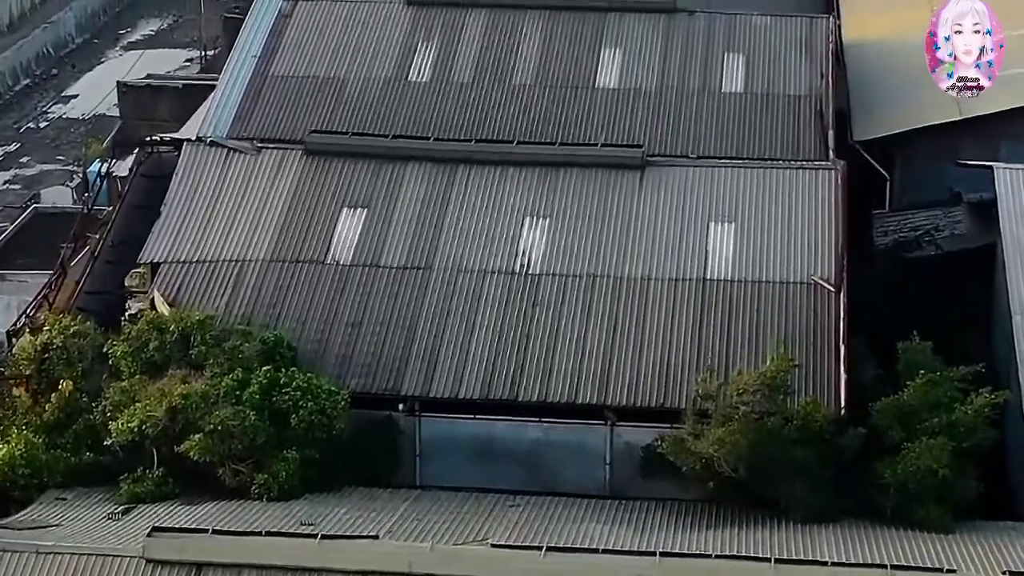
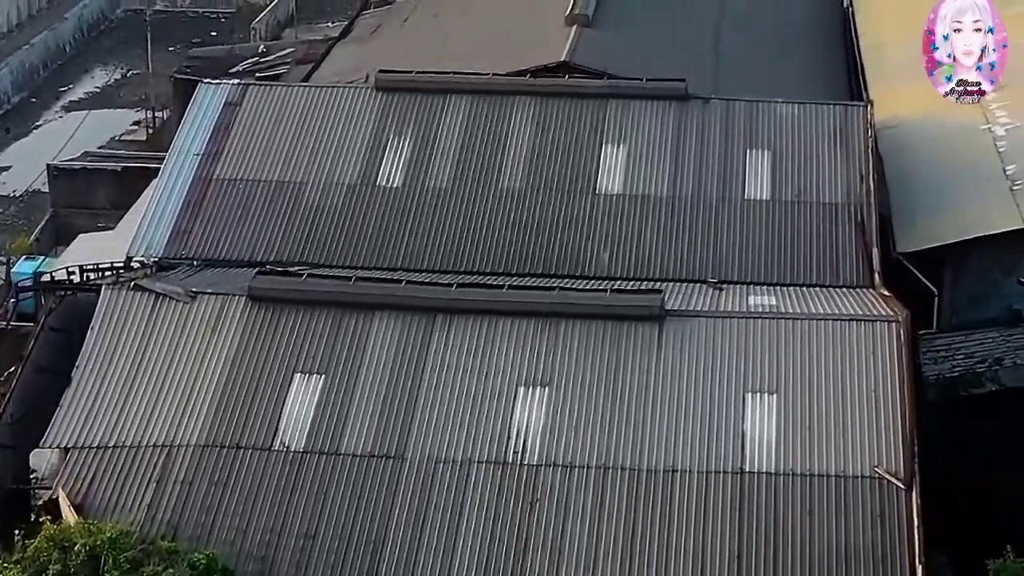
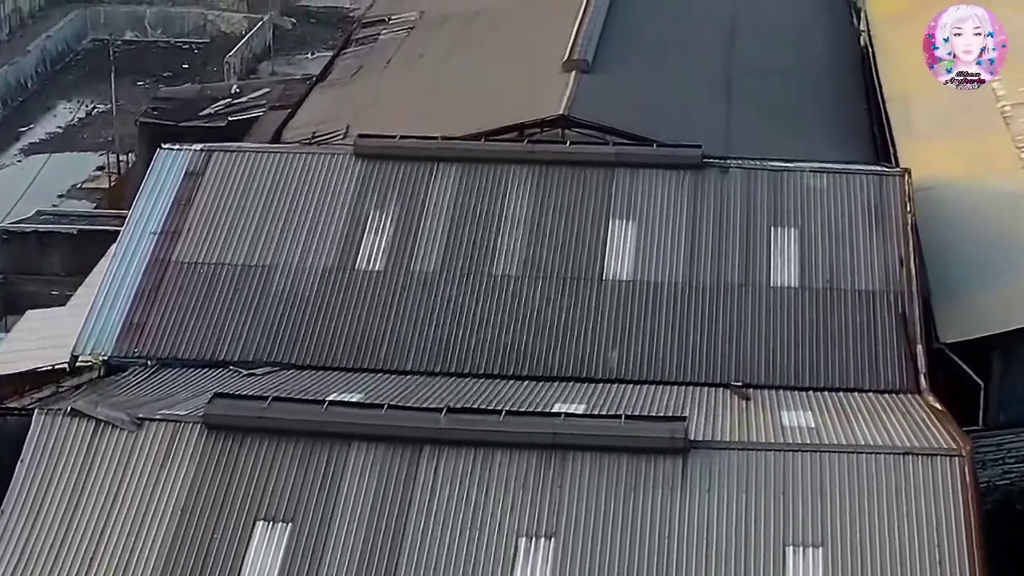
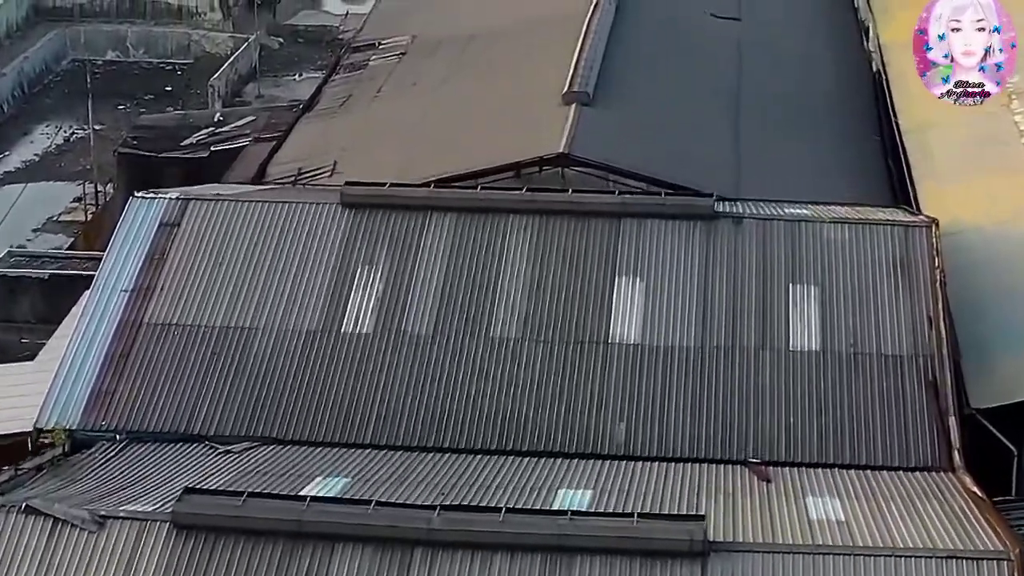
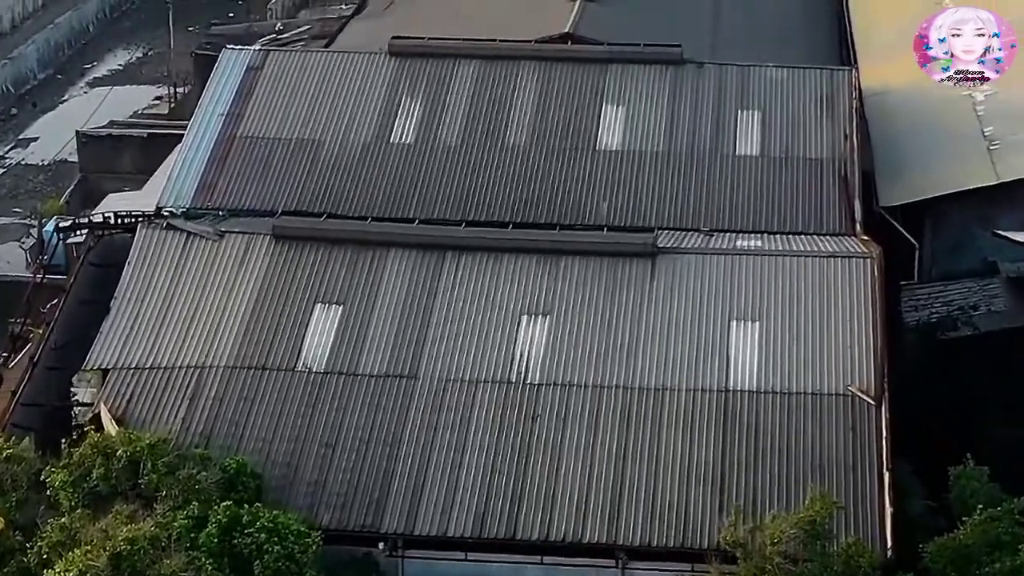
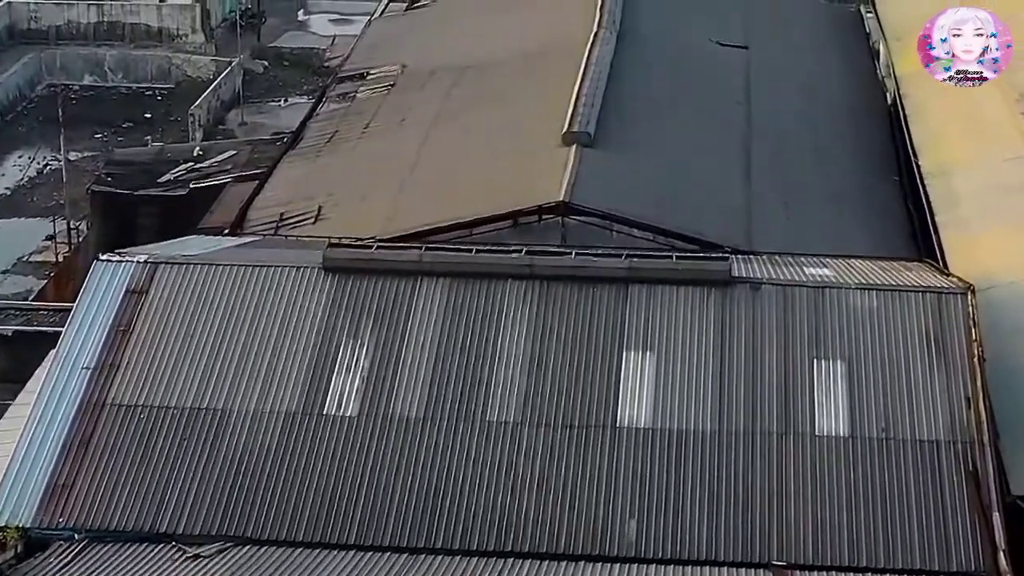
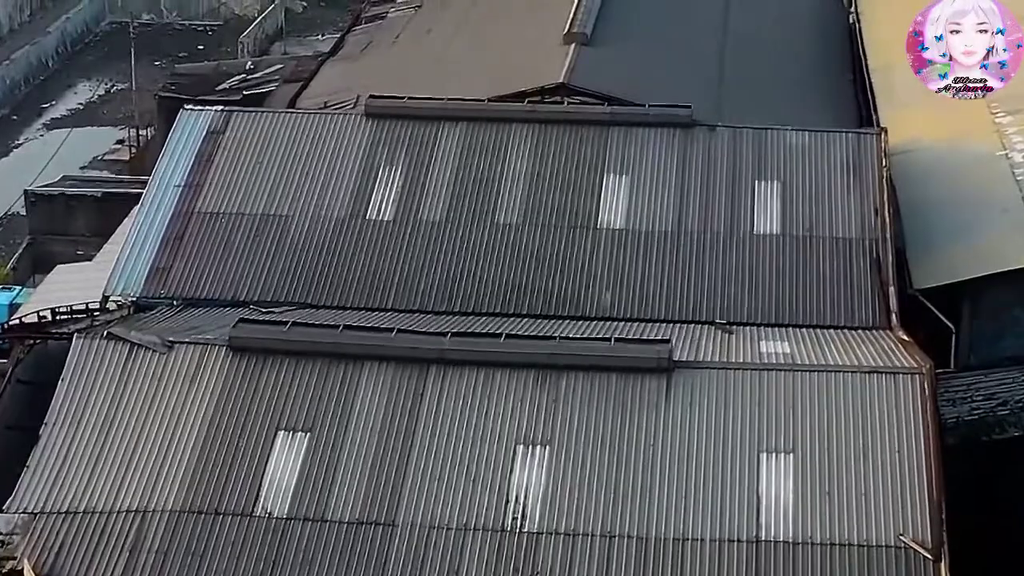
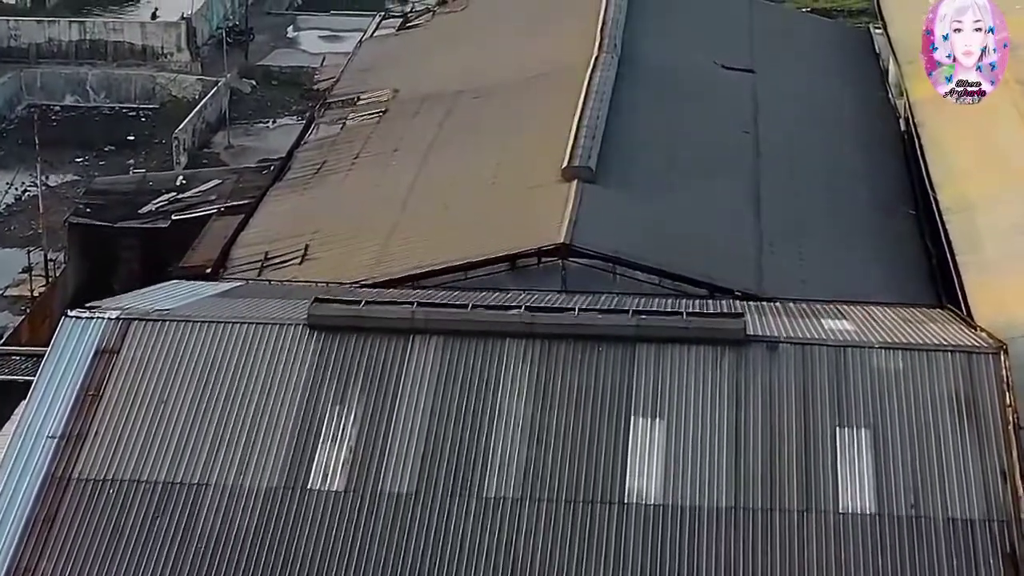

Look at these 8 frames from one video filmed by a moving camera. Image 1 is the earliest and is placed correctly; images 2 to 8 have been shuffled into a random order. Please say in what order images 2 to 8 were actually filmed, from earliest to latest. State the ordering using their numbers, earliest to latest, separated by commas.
5, 2, 7, 3, 4, 6, 8
